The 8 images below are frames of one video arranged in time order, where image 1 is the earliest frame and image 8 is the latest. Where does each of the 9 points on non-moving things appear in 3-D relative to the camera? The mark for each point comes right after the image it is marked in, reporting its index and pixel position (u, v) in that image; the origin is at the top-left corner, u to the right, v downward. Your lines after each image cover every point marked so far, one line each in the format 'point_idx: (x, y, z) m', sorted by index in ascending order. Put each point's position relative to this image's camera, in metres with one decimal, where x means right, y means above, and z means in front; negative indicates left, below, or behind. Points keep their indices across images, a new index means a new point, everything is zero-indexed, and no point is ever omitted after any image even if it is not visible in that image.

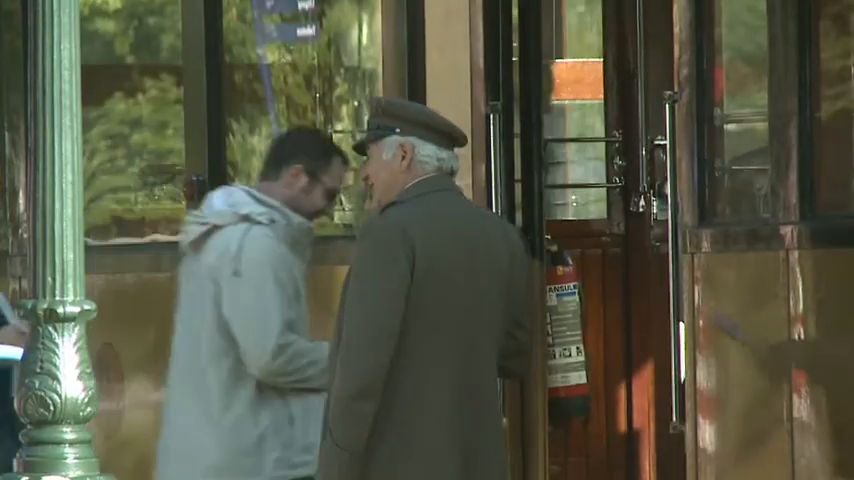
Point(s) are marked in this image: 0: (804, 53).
0: (+1.0, +0.5, +3.7) m
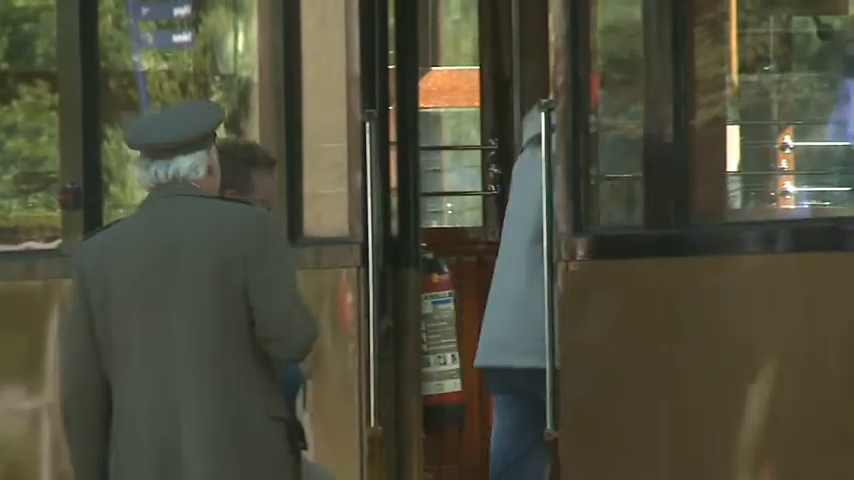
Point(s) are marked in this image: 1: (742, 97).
0: (+0.6, +0.5, +3.7) m
1: (+0.8, +0.4, +3.7) m
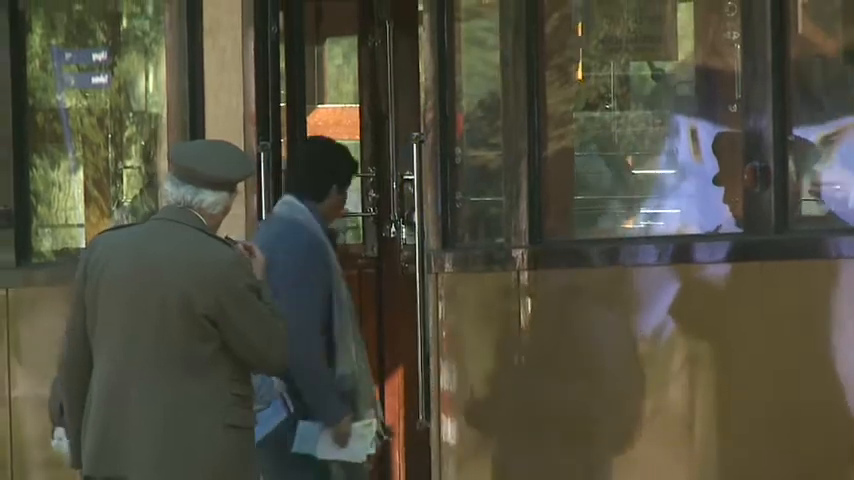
0: (+0.3, +0.4, +4.3) m
1: (+0.5, +0.3, +4.2) m
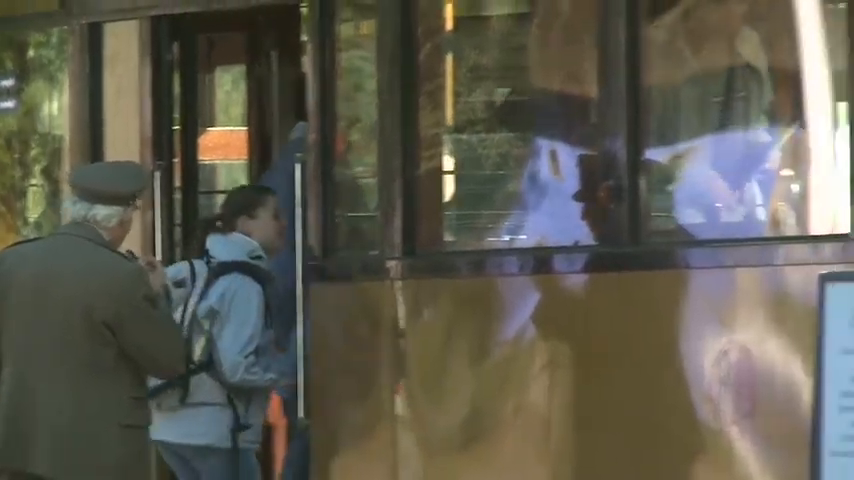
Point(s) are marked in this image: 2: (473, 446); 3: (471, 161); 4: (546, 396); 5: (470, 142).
0: (-0.1, +0.4, +4.6) m
1: (+0.1, +0.3, +4.6) m
2: (+0.1, -0.7, +4.5) m
3: (+0.1, +0.3, +4.6) m
4: (+0.4, -0.5, +4.4) m
5: (+0.1, +0.3, +4.6) m
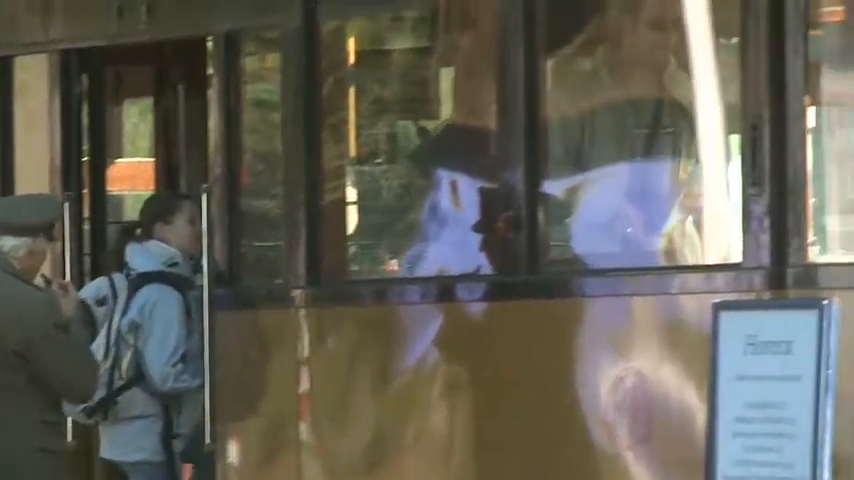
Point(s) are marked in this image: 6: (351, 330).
0: (-0.4, +0.3, +4.7) m
1: (-0.2, +0.2, +4.7) m
2: (-0.2, -0.8, +4.6) m
3: (-0.2, +0.2, +4.7) m
4: (+0.1, -0.6, +4.5) m
5: (-0.2, +0.2, +4.7) m
6: (-0.3, -0.3, +4.7) m
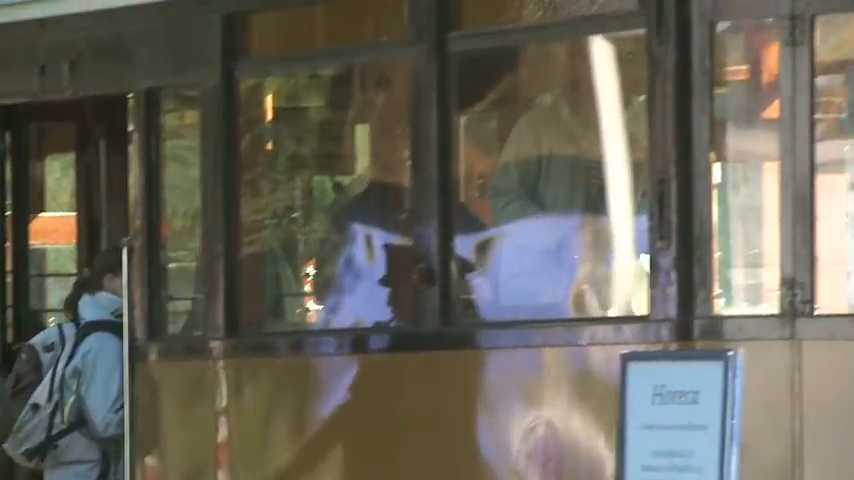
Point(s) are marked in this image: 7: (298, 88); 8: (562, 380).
0: (-0.7, +0.1, +4.8) m
1: (-0.5, 0.0, +4.8) m
2: (-0.5, -0.9, +4.7) m
3: (-0.5, 0.0, +4.8) m
4: (-0.2, -0.8, +4.6) m
5: (-0.5, 0.0, +4.8) m
6: (-0.6, -0.5, +4.8) m
7: (-0.5, +0.5, +4.9) m
8: (+0.4, -0.4, +4.4) m
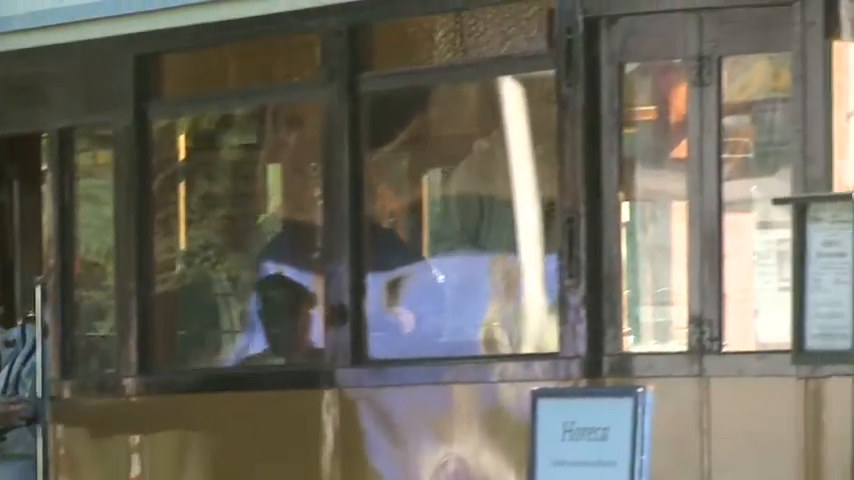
0: (-1.0, 0.0, +4.9) m
1: (-0.8, -0.1, +4.8) m
2: (-0.8, -1.1, +4.7) m
3: (-0.8, -0.1, +4.8) m
4: (-0.5, -0.9, +4.7) m
5: (-0.8, -0.1, +4.8) m
6: (-0.9, -0.6, +4.8) m
7: (-0.8, +0.4, +4.9) m
8: (+0.1, -0.6, +4.5) m
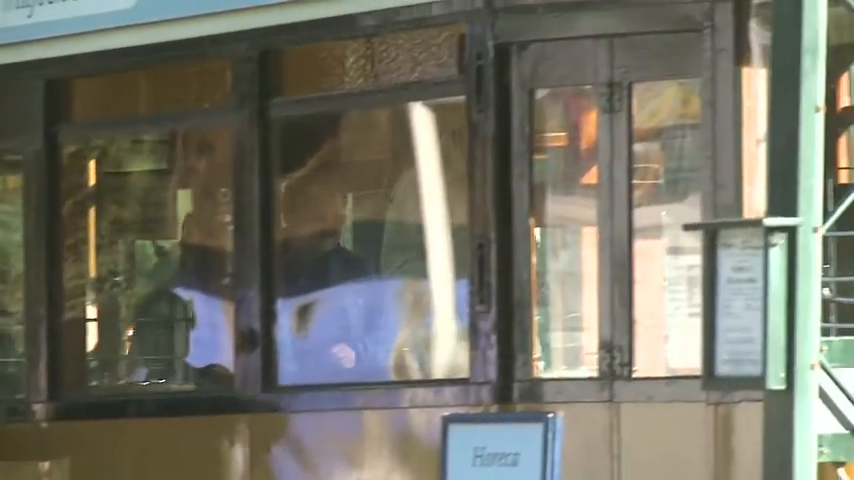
0: (-1.3, -0.1, +4.9) m
1: (-1.1, -0.2, +4.8) m
2: (-1.1, -1.2, +4.7) m
3: (-1.1, -0.2, +4.8) m
4: (-0.8, -1.0, +4.7) m
5: (-1.1, -0.2, +4.8) m
6: (-1.2, -0.7, +4.8) m
7: (-1.1, +0.3, +4.9) m
8: (-0.2, -0.7, +4.5) m
